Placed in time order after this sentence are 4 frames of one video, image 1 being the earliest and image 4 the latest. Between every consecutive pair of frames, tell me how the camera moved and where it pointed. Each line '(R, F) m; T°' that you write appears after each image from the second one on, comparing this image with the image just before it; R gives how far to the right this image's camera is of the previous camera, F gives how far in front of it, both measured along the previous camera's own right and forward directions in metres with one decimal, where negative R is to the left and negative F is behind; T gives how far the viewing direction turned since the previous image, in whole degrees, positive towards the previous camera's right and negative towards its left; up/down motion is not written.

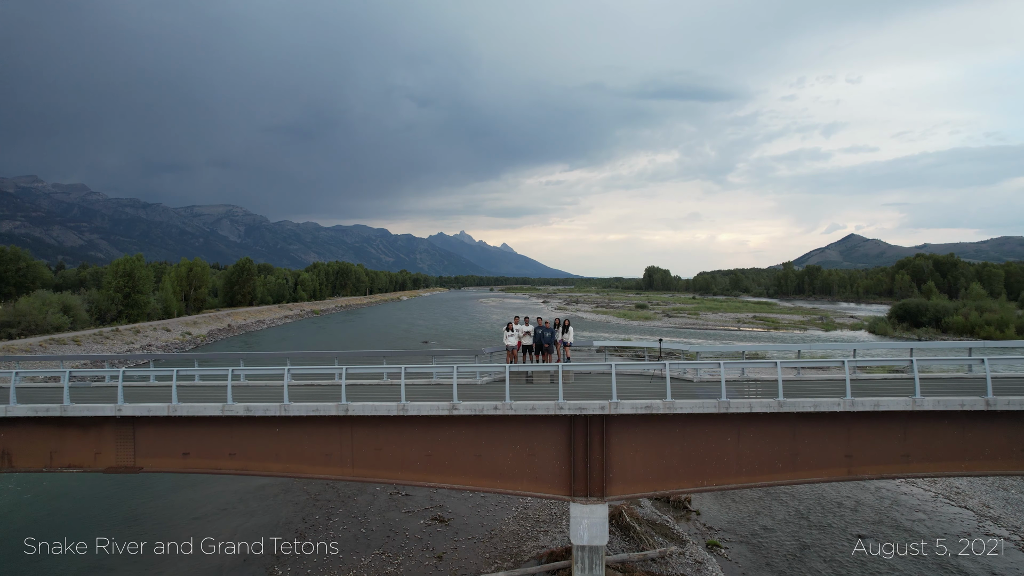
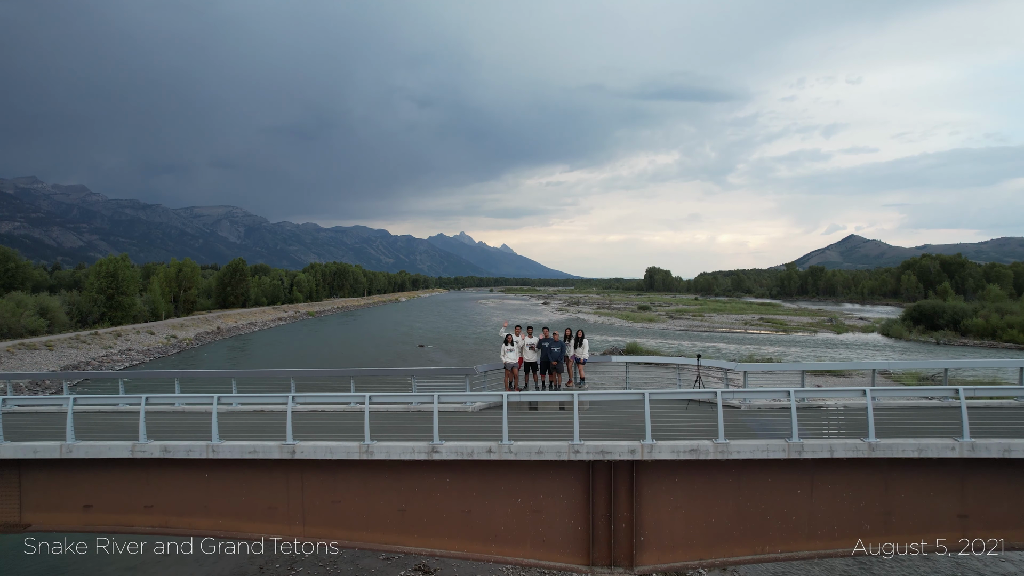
(0.0, +1.9) m; 0°
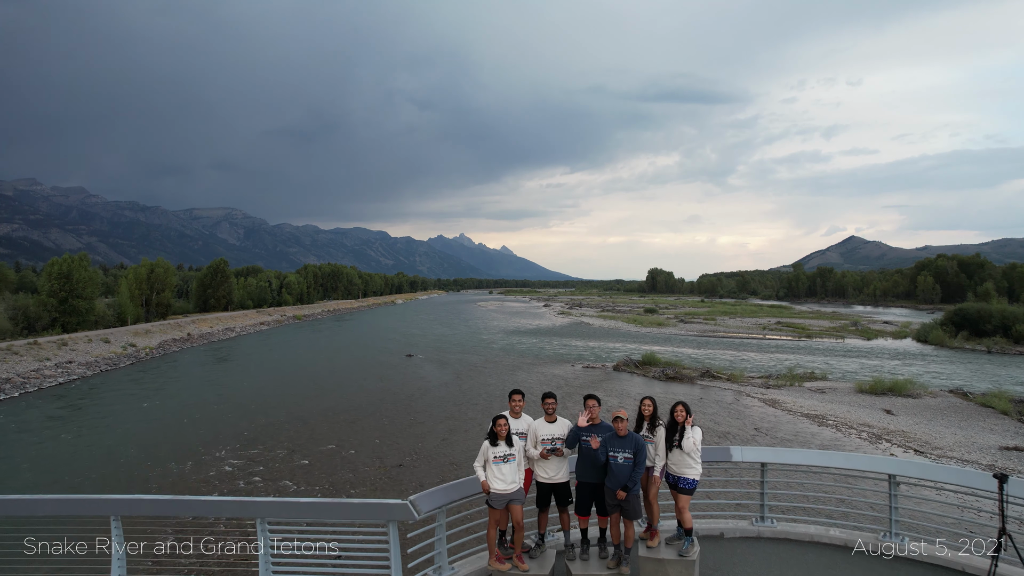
(0.0, +4.5) m; 0°
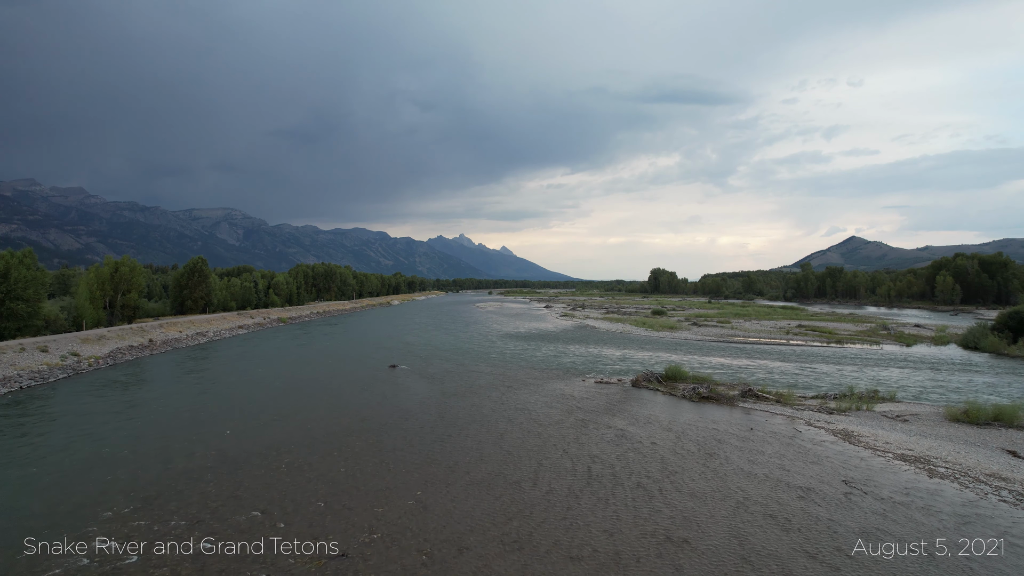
(0.0, +4.9) m; 0°
